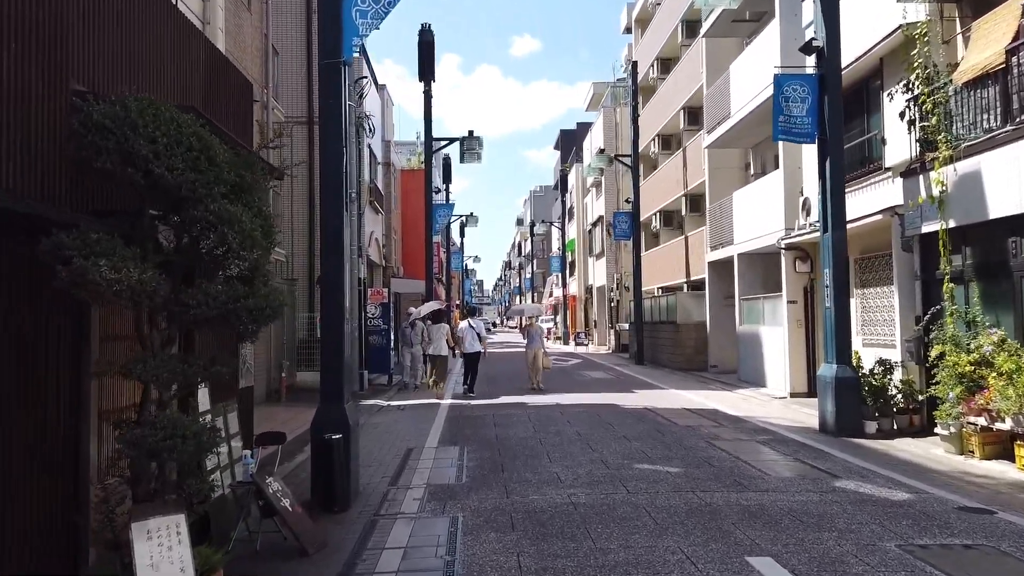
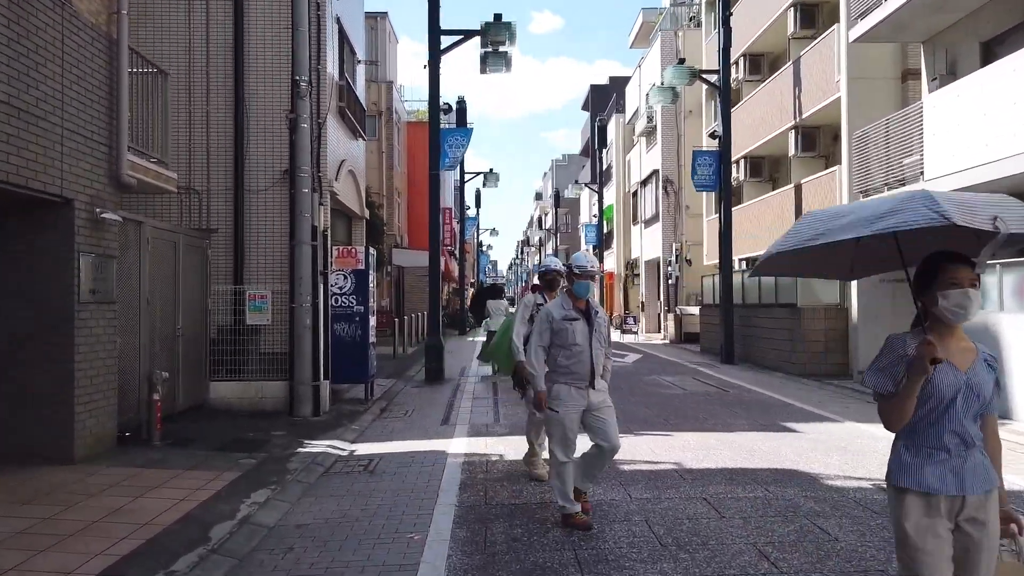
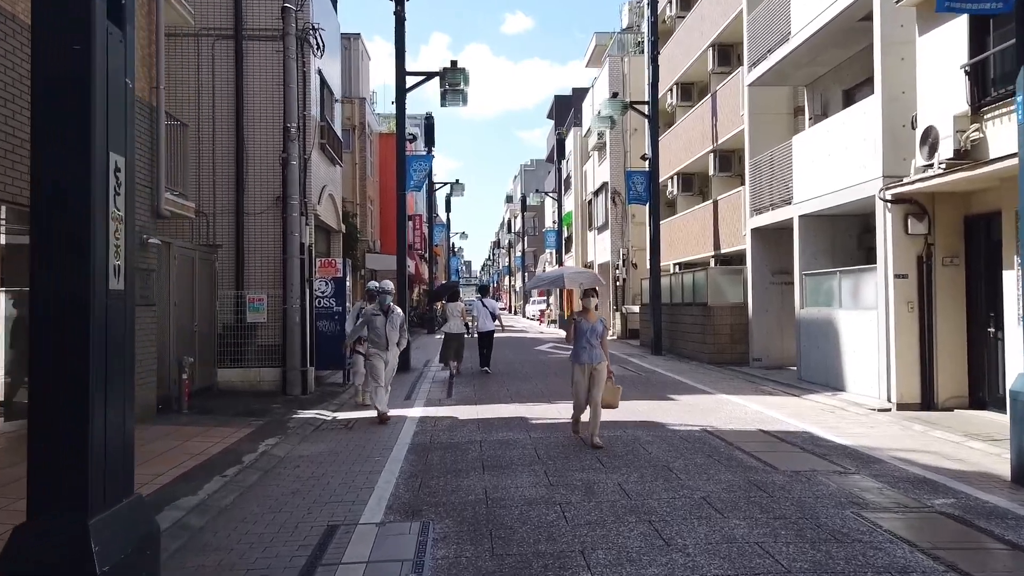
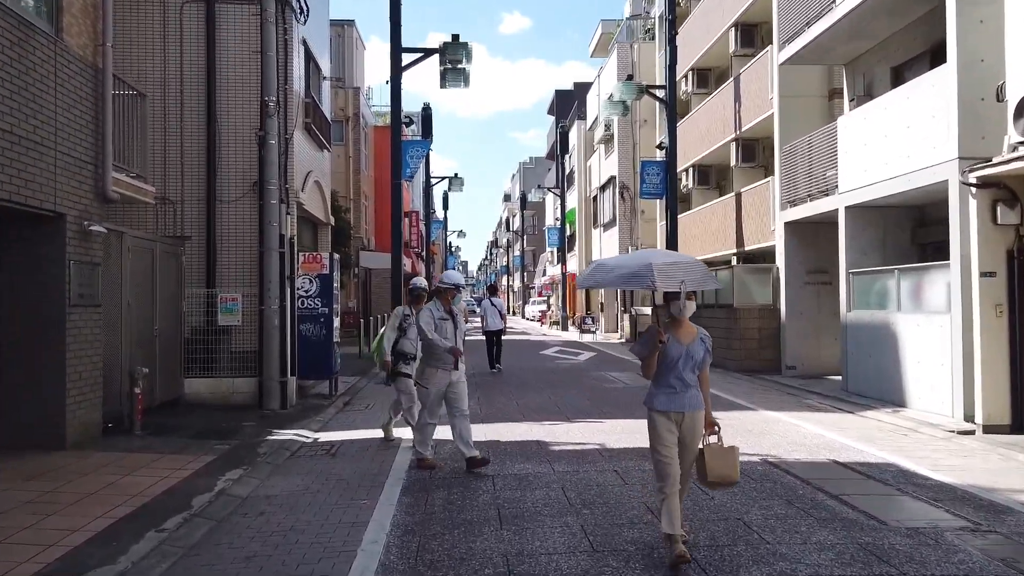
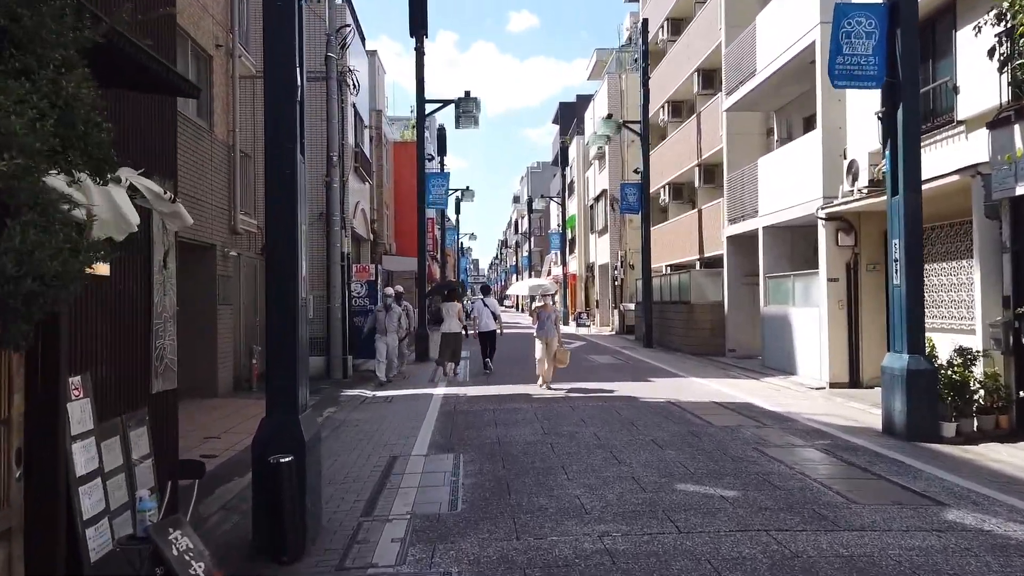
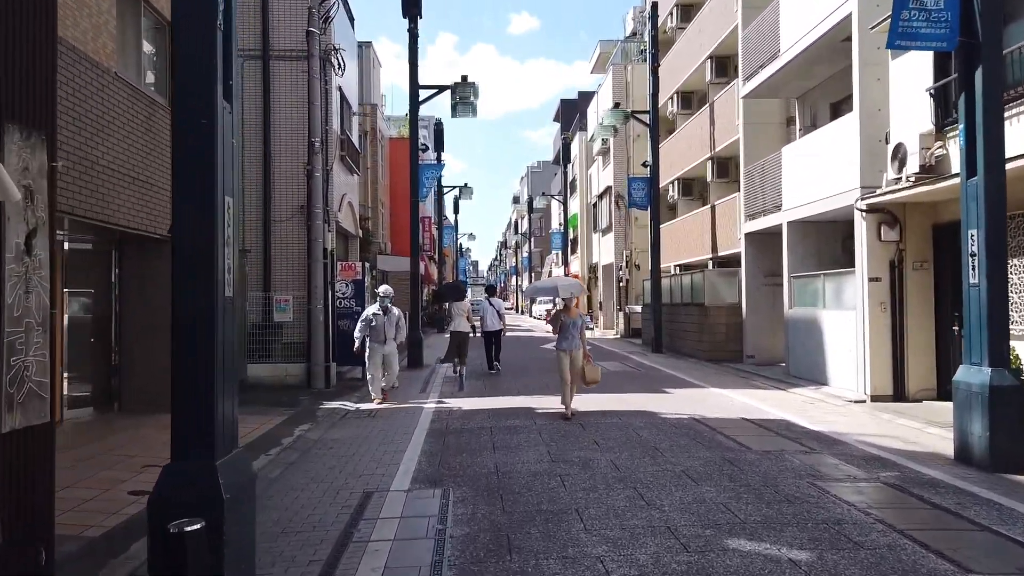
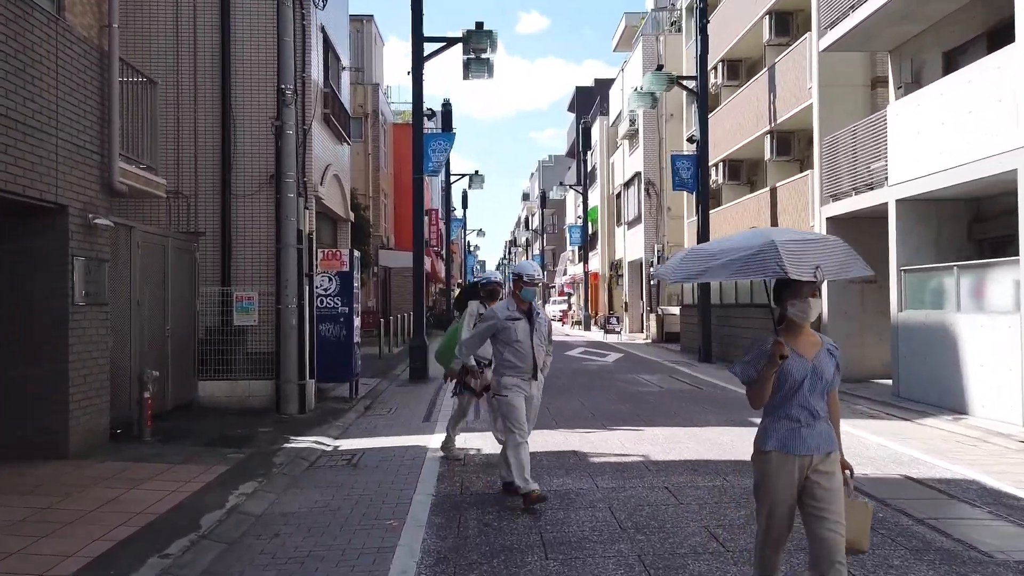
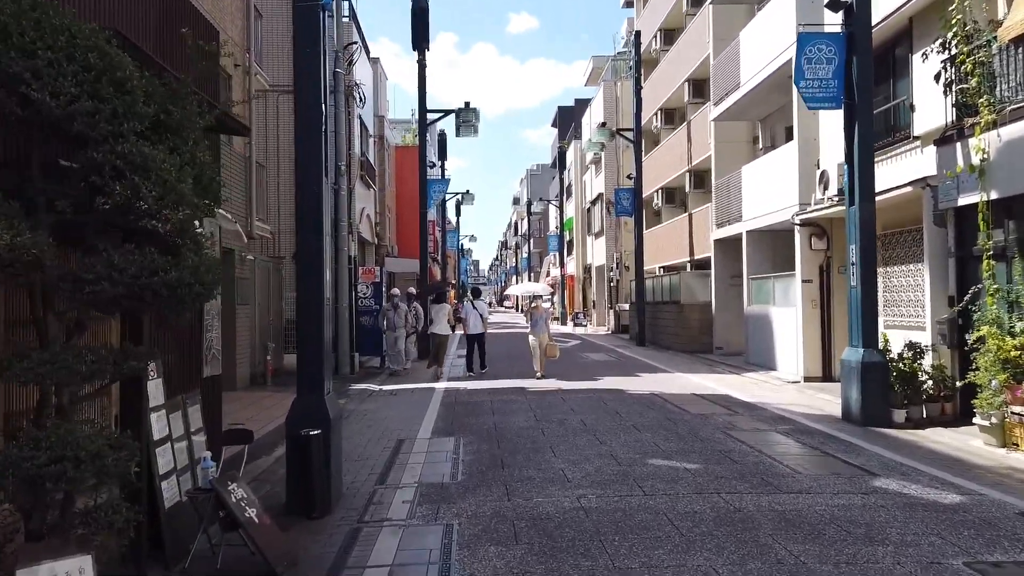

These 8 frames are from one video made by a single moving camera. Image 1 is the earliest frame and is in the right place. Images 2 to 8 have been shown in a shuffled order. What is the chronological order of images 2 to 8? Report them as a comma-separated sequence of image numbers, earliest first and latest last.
8, 5, 6, 3, 4, 7, 2
